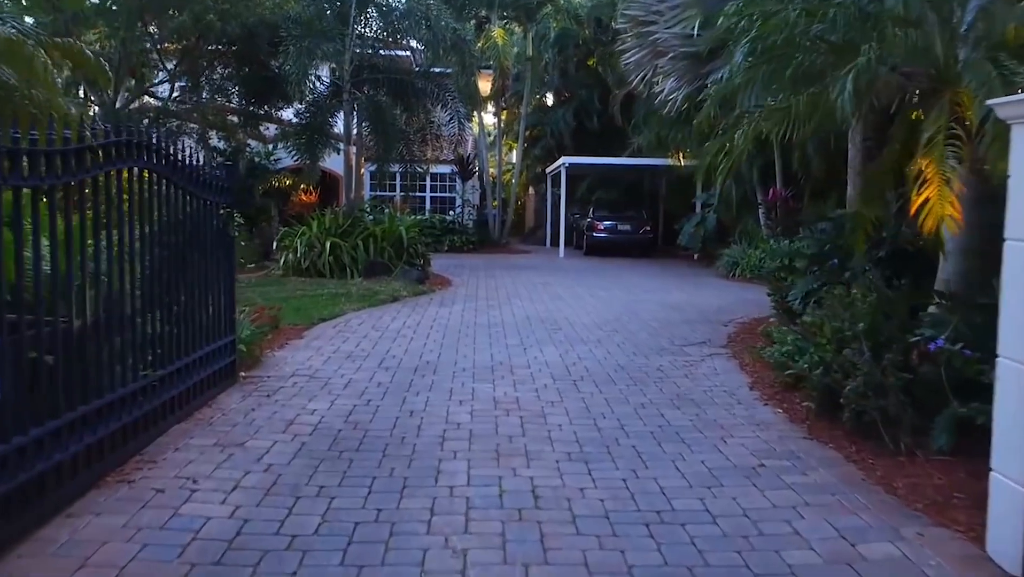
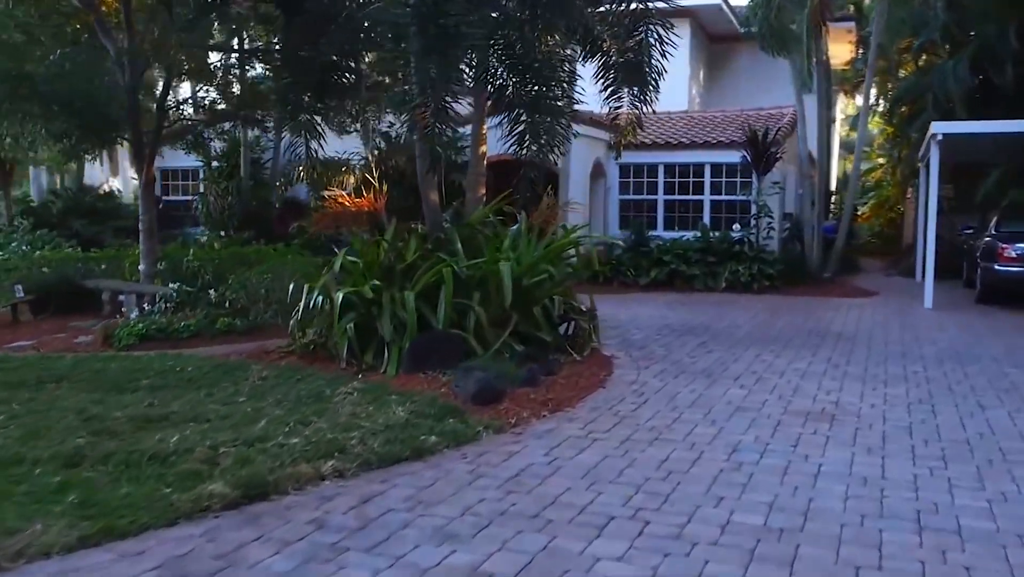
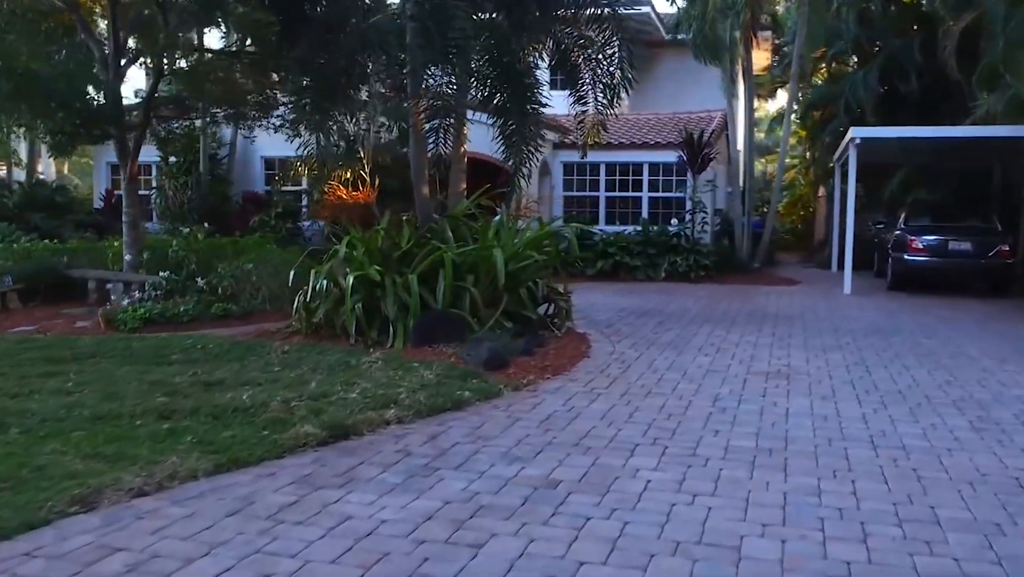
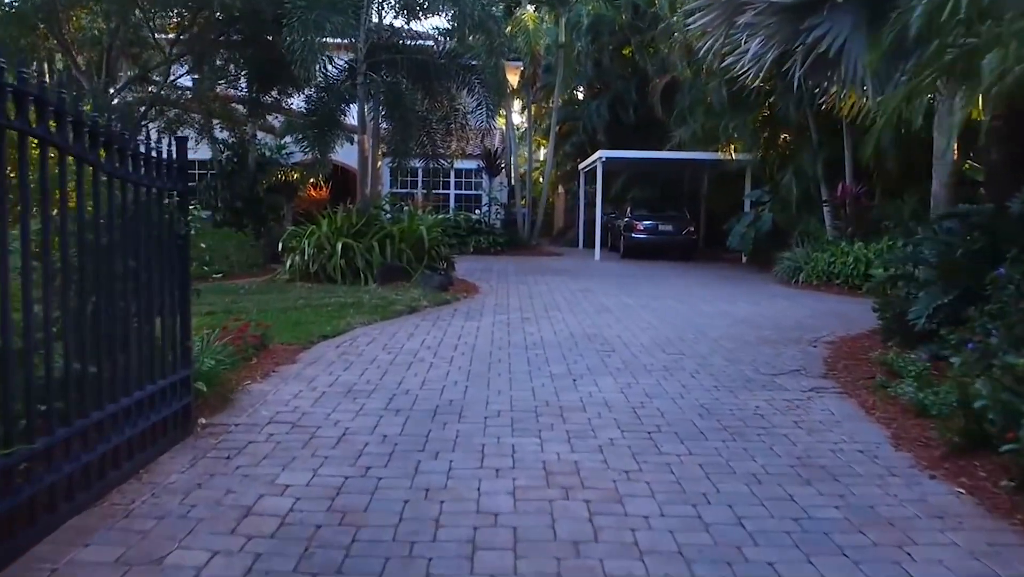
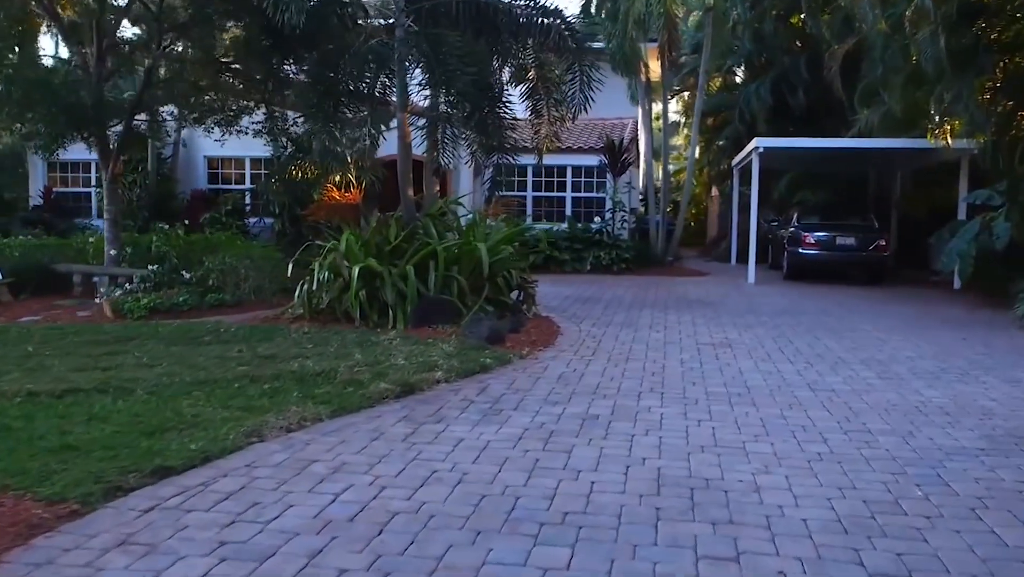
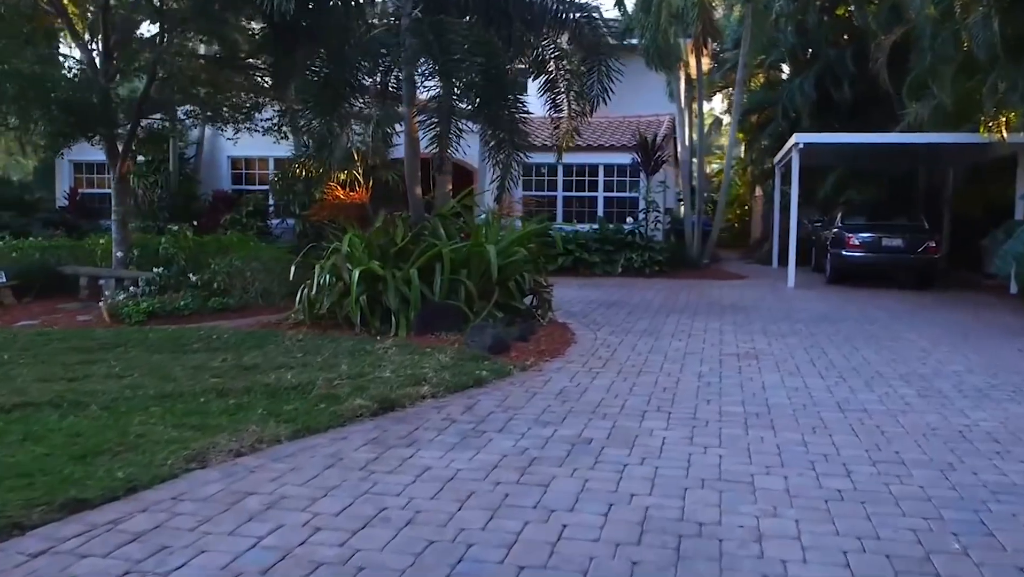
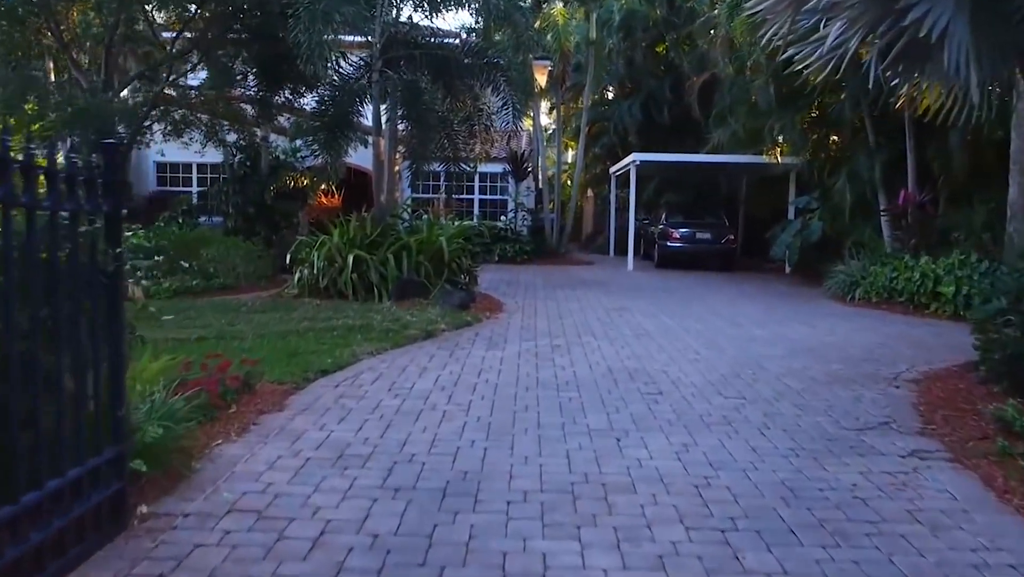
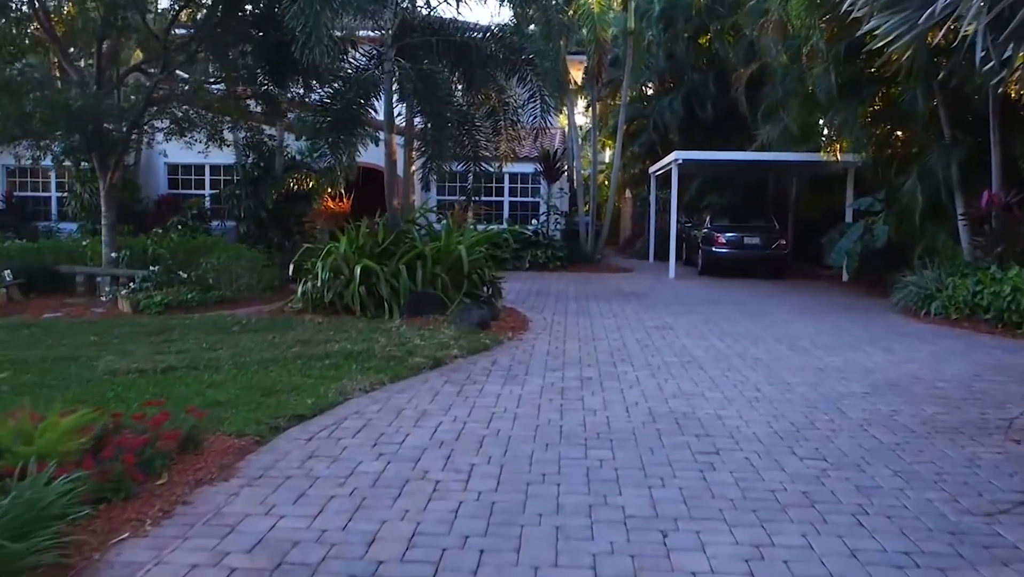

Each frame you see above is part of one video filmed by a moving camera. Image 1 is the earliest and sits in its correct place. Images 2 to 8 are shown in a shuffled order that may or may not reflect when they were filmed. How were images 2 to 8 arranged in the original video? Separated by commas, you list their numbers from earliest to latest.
4, 7, 8, 5, 6, 3, 2
